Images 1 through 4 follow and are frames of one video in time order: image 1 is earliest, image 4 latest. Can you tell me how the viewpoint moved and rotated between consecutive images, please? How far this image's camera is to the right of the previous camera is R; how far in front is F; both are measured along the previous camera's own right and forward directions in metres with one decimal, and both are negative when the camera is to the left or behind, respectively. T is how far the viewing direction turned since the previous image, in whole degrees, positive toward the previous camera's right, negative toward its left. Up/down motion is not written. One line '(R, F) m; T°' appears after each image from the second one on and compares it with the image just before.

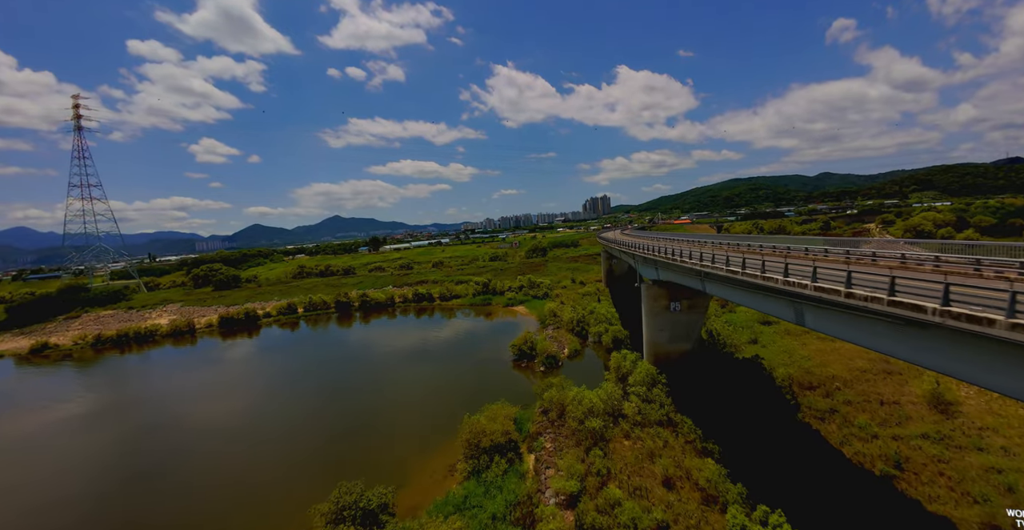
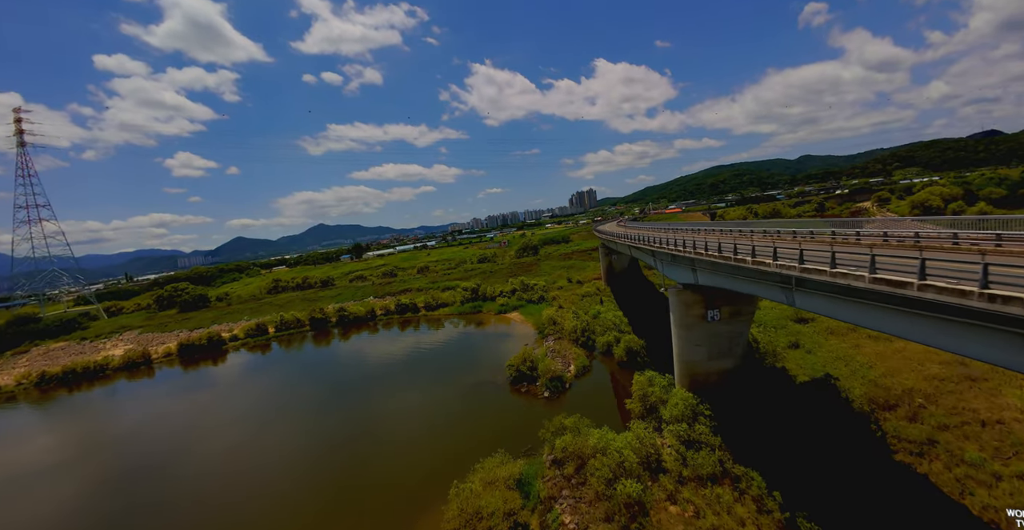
(-0.1, +4.9) m; +2°
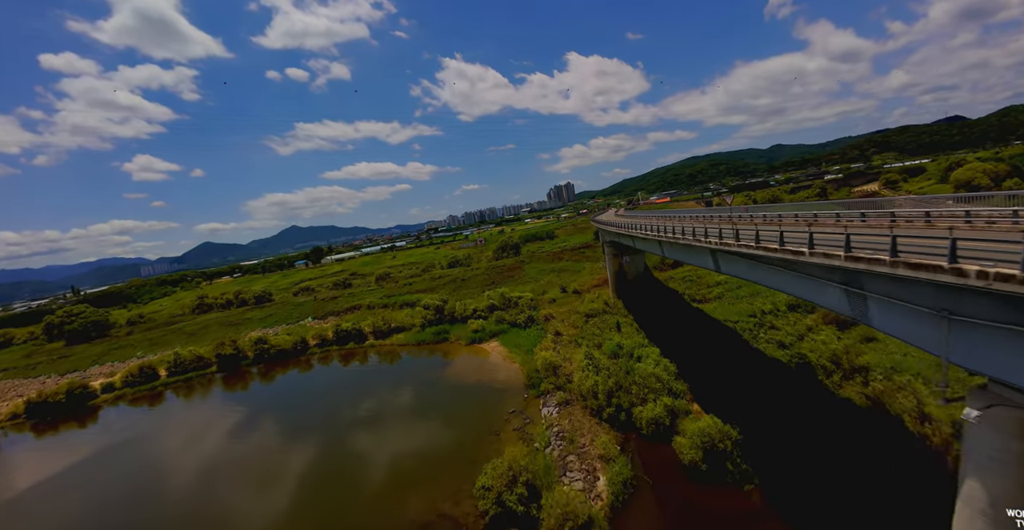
(+0.4, +12.5) m; +3°
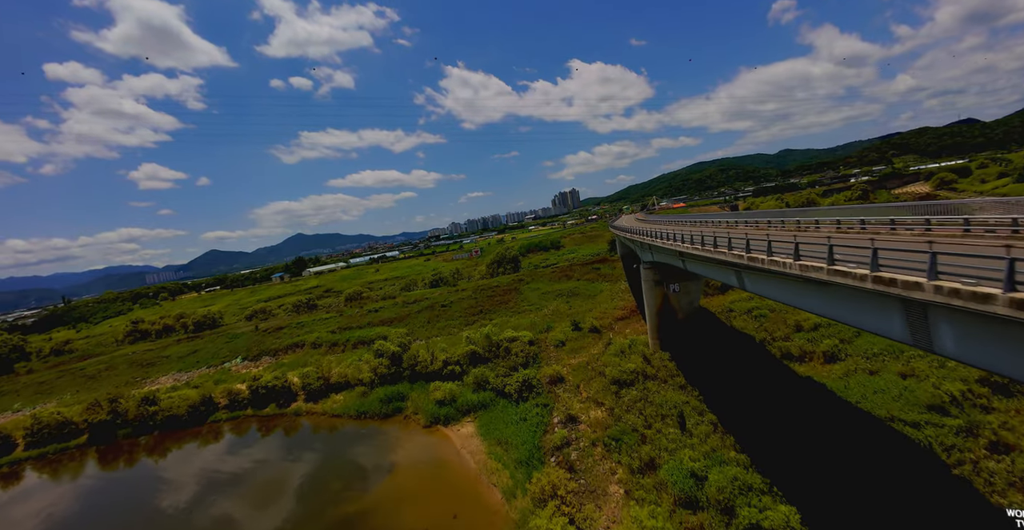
(+0.9, +11.6) m; -1°
